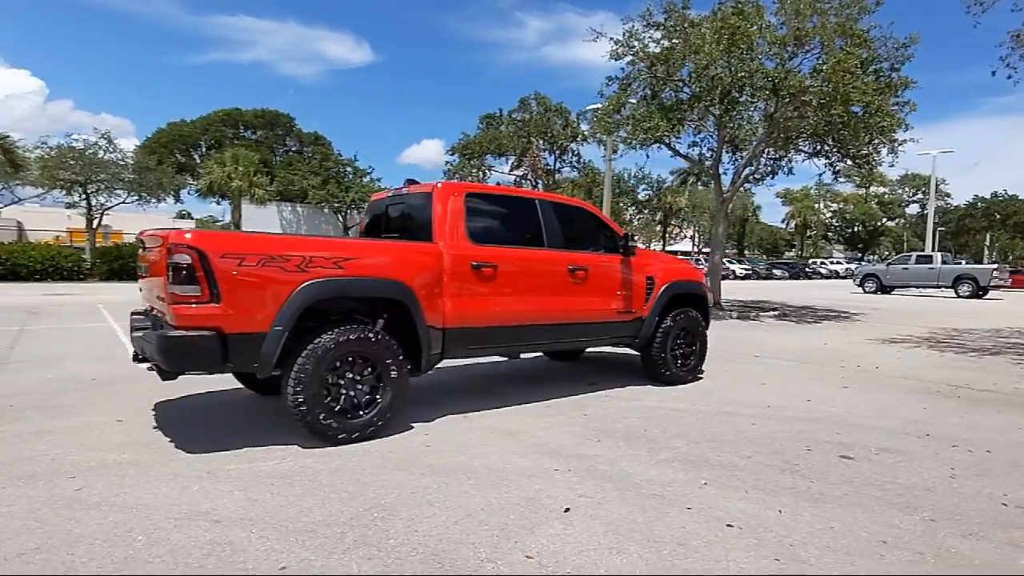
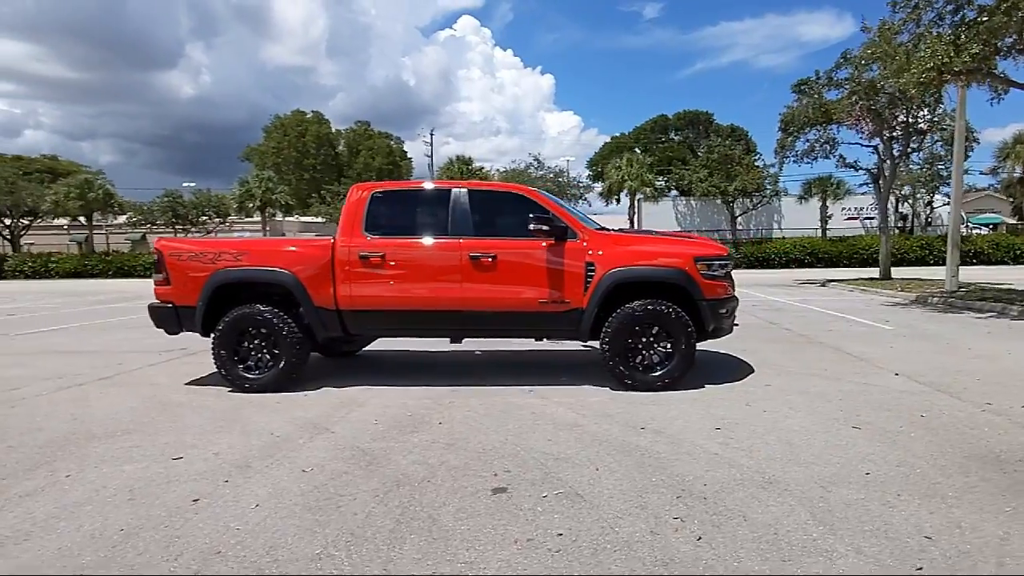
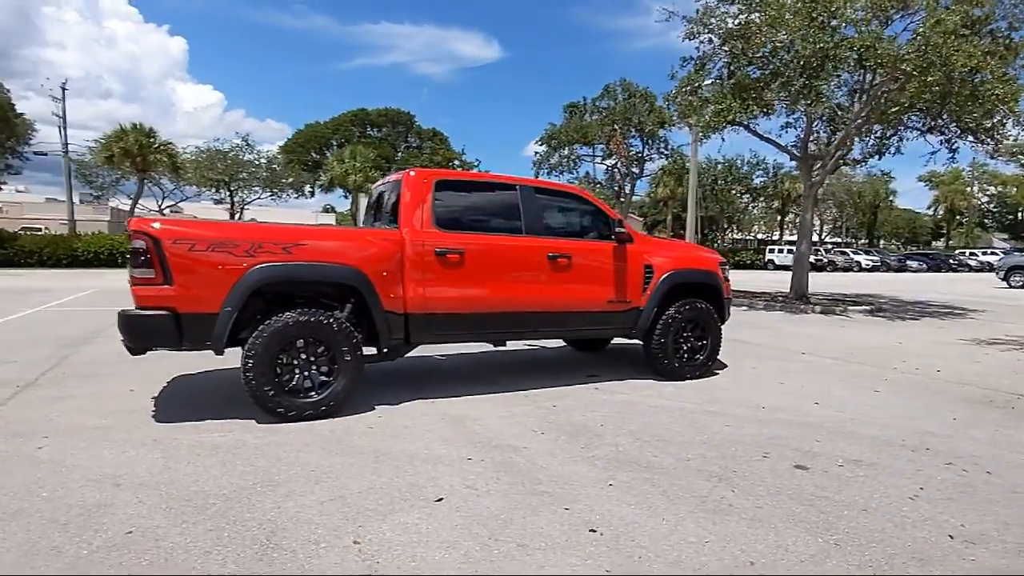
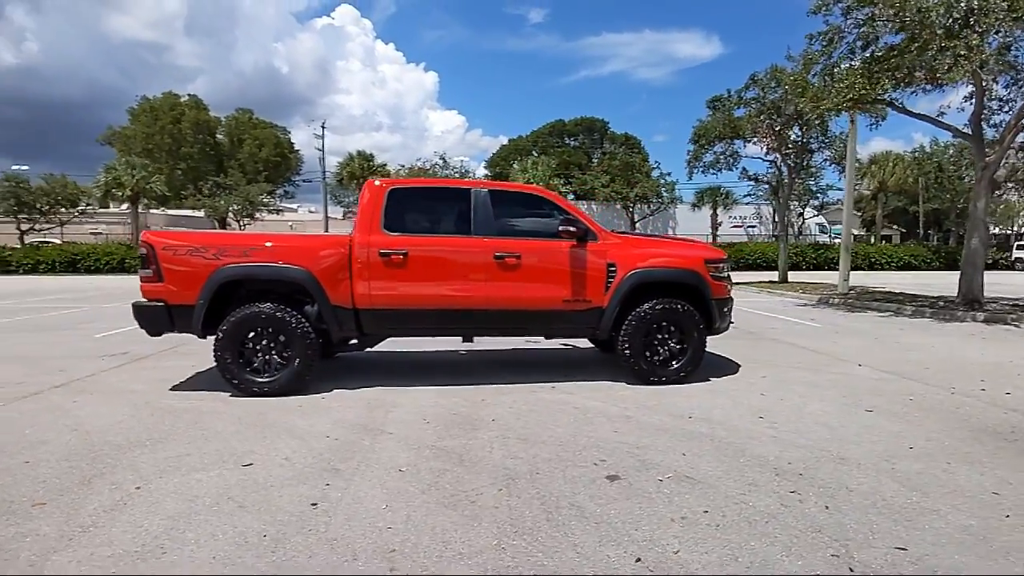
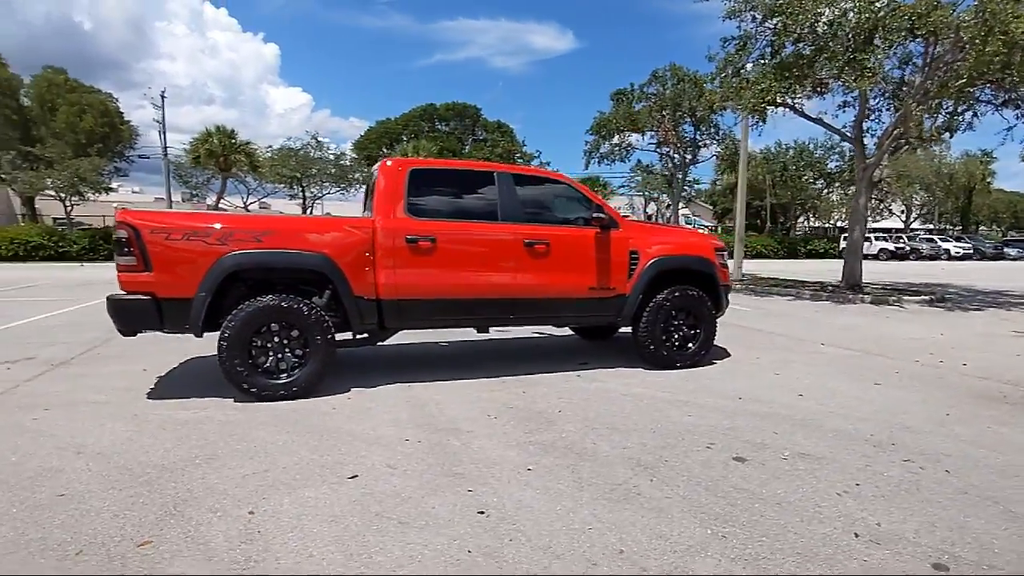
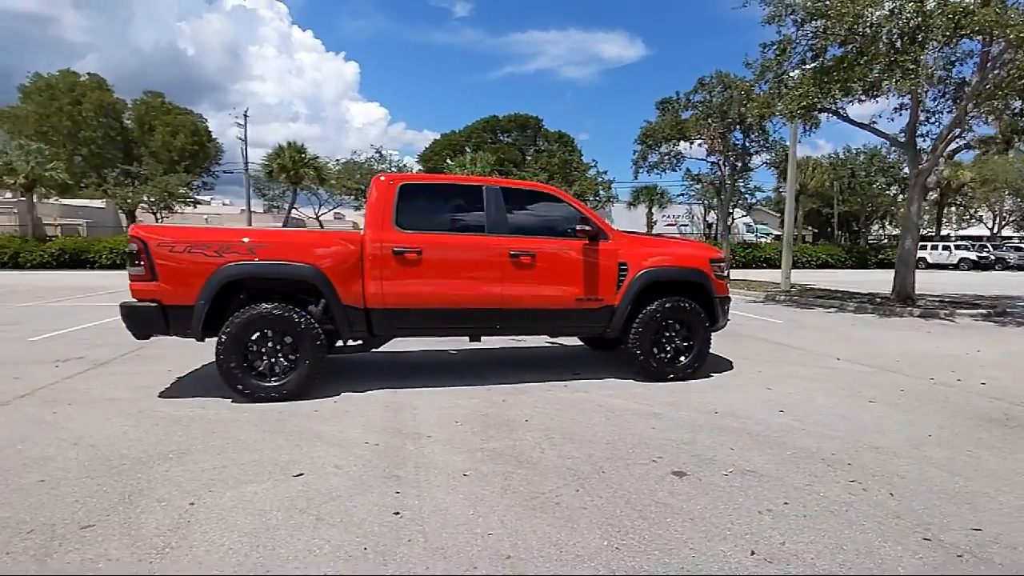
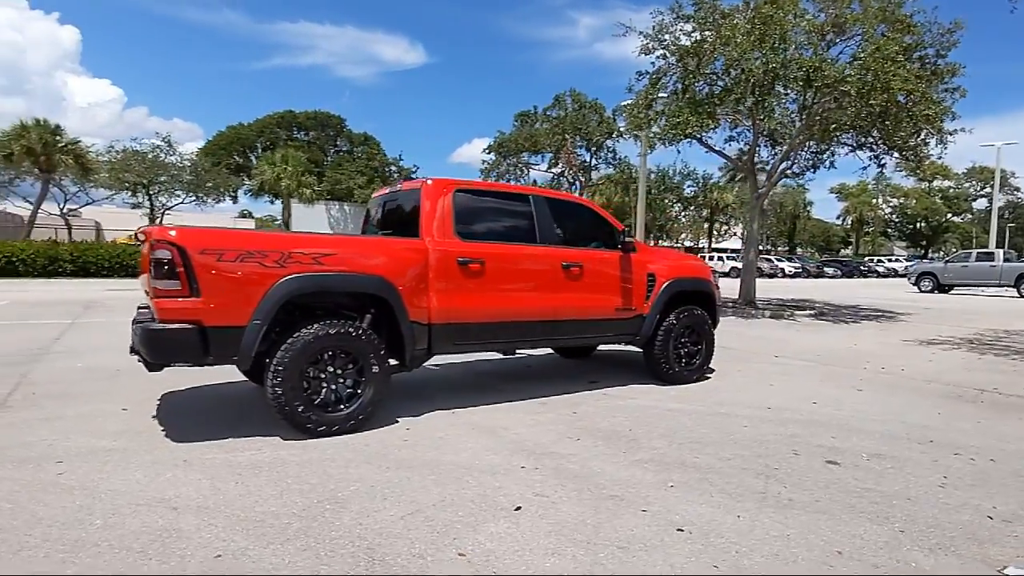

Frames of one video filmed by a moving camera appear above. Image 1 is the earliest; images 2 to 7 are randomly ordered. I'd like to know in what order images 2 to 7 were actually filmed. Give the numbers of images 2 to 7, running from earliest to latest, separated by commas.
7, 3, 5, 6, 4, 2
